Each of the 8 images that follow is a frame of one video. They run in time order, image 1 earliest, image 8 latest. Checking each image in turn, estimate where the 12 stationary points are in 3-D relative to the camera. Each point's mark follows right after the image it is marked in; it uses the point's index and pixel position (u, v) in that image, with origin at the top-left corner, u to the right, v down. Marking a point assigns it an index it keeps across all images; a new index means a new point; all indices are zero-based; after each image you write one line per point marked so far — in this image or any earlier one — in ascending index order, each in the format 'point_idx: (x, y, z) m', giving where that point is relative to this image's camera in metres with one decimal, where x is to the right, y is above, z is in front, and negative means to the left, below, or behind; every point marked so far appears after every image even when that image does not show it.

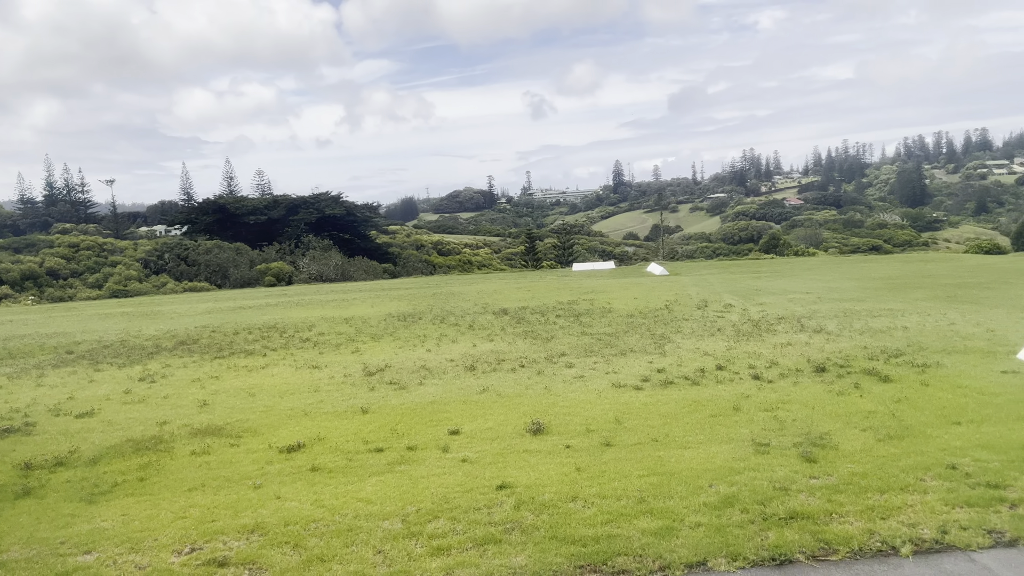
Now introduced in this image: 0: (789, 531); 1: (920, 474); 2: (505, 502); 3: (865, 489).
0: (+2.7, -2.3, +7.9) m
1: (+4.6, -2.1, +9.4) m
2: (-0.1, -2.5, +9.4) m
3: (+3.9, -2.2, +9.1) m
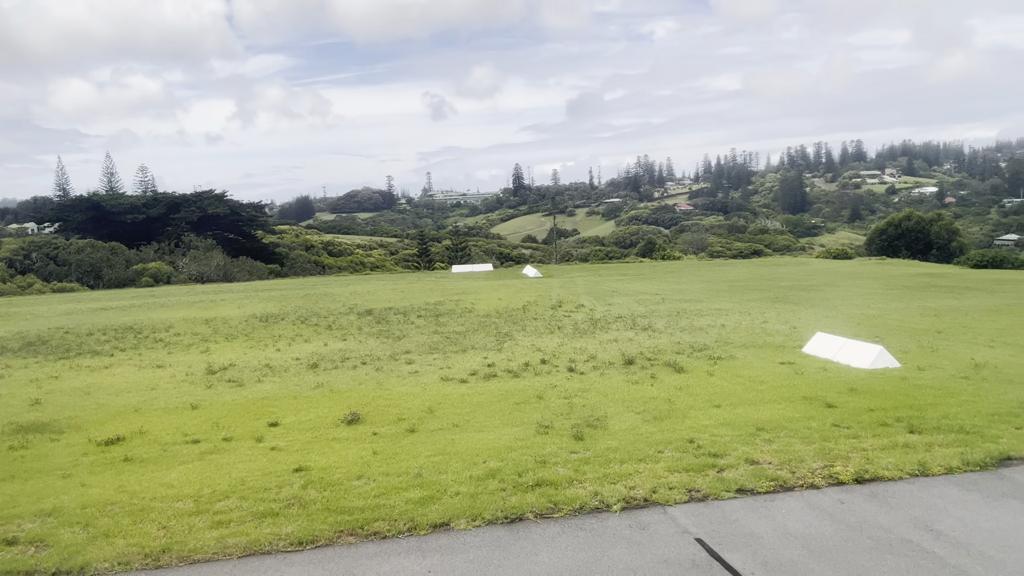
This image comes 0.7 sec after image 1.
0: (+0.2, -2.3, +9.2) m
1: (+2.0, -2.1, +10.9) m
2: (-2.7, -2.4, +10.4) m
3: (+1.2, -2.2, +10.5) m
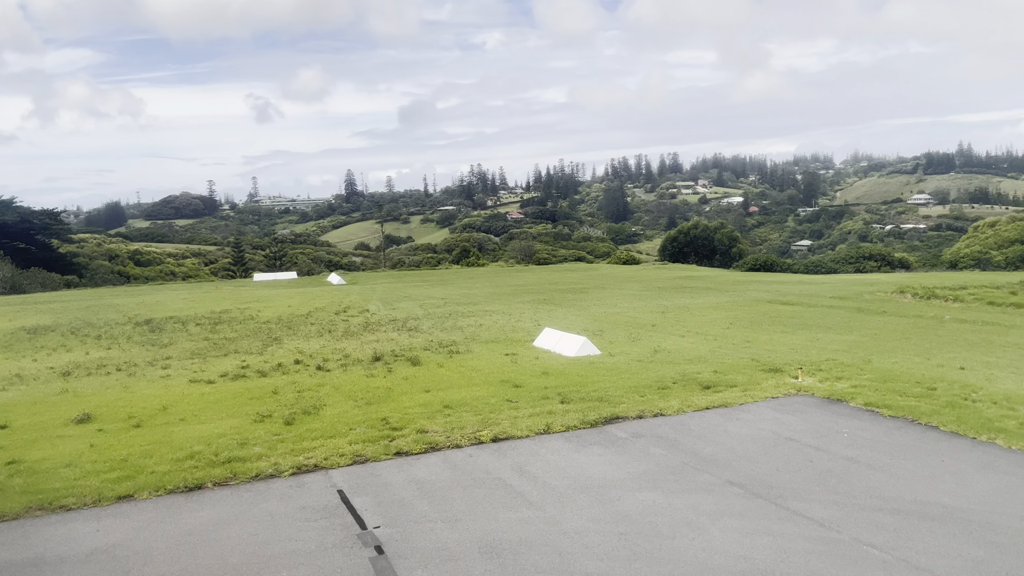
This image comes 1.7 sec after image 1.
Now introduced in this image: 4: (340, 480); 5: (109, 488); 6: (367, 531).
0: (-3.8, -2.3, +10.7) m
1: (-2.4, -2.1, +12.7) m
2: (-6.9, -2.5, +11.2) m
3: (-3.1, -2.2, +12.1) m
4: (-2.1, -2.3, +10.0) m
5: (-5.0, -2.5, +10.2) m
6: (-1.5, -2.4, +8.3) m
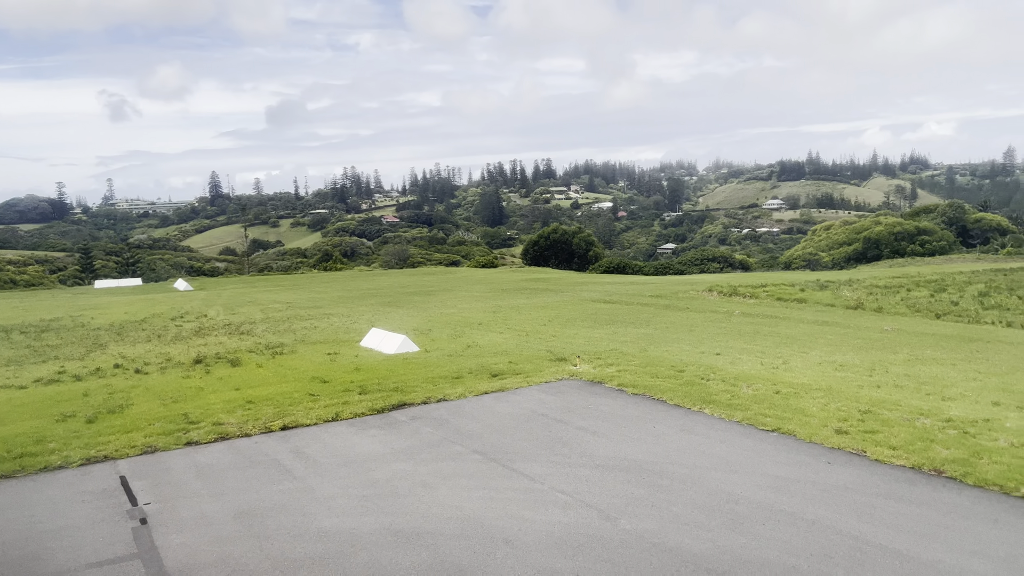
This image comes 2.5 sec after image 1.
0: (-6.9, -2.4, +11.2) m
1: (-5.8, -2.2, +13.4) m
2: (-10.0, -2.6, +11.3) m
3: (-6.4, -2.3, +12.7) m
4: (-5.1, -2.4, +10.8) m
5: (-7.9, -2.5, +10.5) m
6: (-4.2, -2.4, +9.2) m
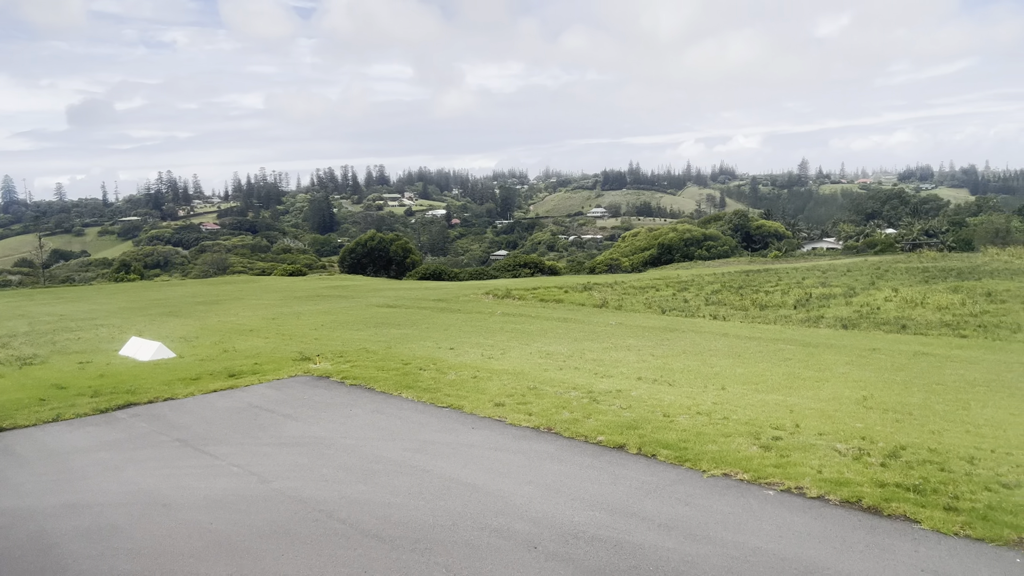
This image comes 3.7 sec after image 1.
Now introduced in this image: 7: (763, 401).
0: (-11.2, -2.6, +11.1) m
1: (-10.6, -2.3, +13.5) m
2: (-14.3, -2.8, +10.5) m
3: (-11.0, -2.4, +12.7) m
4: (-9.3, -2.5, +11.1) m
5: (-12.1, -2.7, +10.2) m
6: (-8.1, -2.5, +9.7) m
7: (+3.9, -1.7, +12.7) m
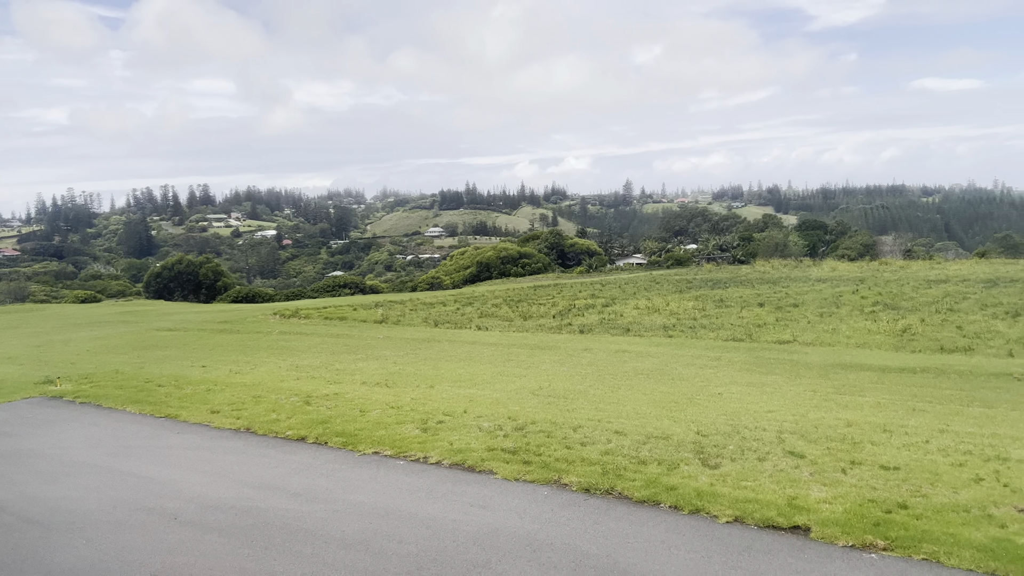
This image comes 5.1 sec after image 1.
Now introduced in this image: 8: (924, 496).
0: (-15.5, -3.1, +10.1) m
1: (-15.4, -2.9, +12.6) m
2: (-18.3, -3.4, +8.9) m
3: (-15.6, -3.0, +11.7) m
4: (-13.6, -3.0, +10.4) m
5: (-16.1, -3.2, +9.0) m
6: (-12.2, -2.9, +9.3) m
7: (-1.0, -1.9, +14.7) m
8: (+3.9, -2.0, +7.9) m
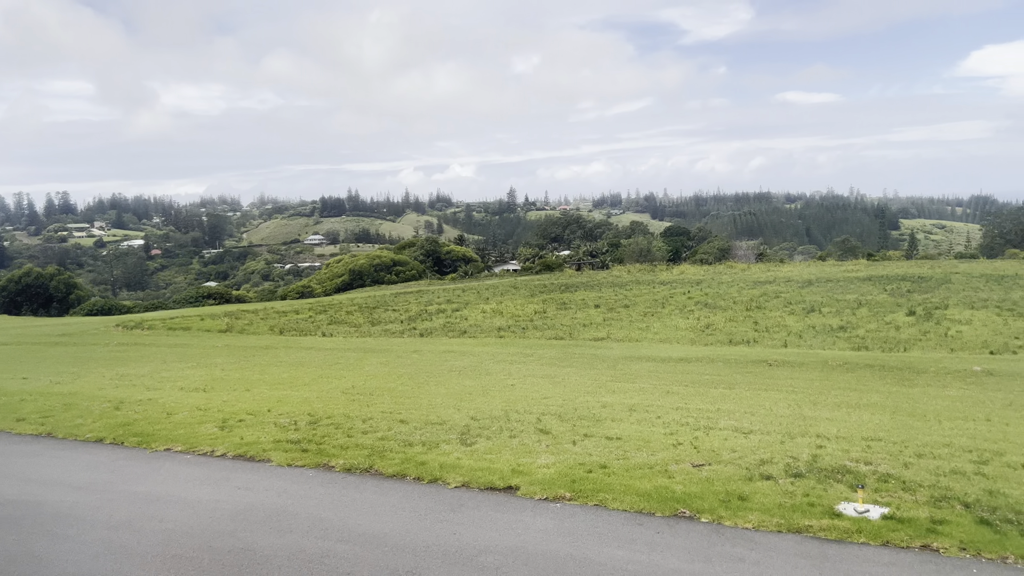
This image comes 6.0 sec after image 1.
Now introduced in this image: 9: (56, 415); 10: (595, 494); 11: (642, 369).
0: (-18.2, -3.4, +8.8) m
1: (-18.4, -3.2, +11.3) m
2: (-20.9, -3.7, +7.3) m
3: (-18.5, -3.3, +10.4) m
4: (-16.4, -3.2, +9.5) m
5: (-18.7, -3.5, +7.7) m
6: (-14.8, -3.2, +8.5) m
7: (-4.6, -2.0, +15.4) m
8: (+1.3, -2.0, +9.4) m
9: (-8.0, -2.2, +14.4) m
10: (+0.8, -2.0, +8.2) m
11: (+2.6, -1.6, +16.6) m
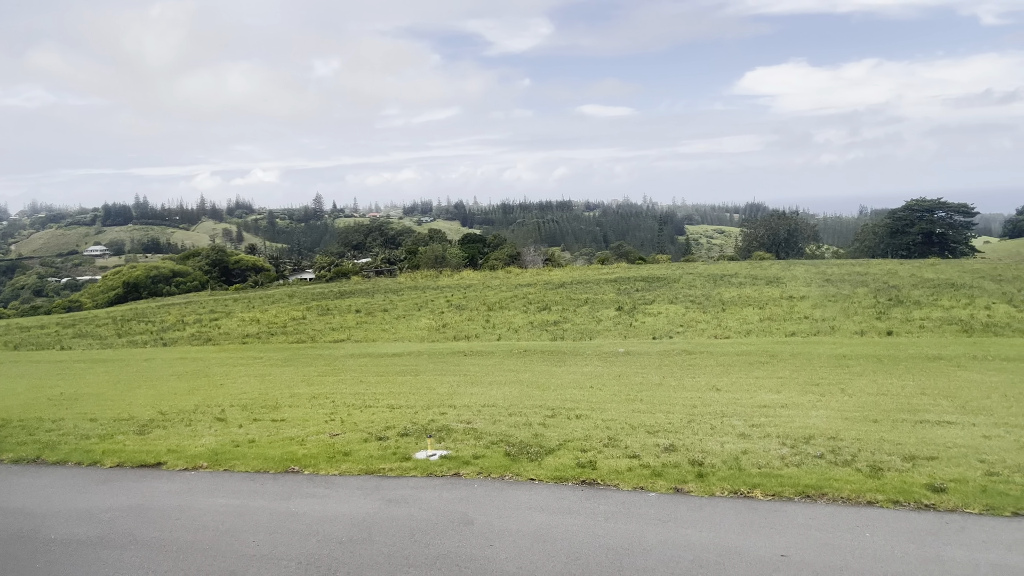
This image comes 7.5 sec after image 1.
0: (-22.0, -3.8, +6.0) m
1: (-22.8, -3.7, +8.4) m
2: (-24.2, -4.2, +3.9) m
3: (-22.7, -3.8, +7.5) m
4: (-20.4, -3.6, +7.0) m
5: (-22.2, -4.0, +4.8) m
6: (-18.6, -3.5, +6.5) m
7: (-10.2, -2.2, +15.6) m
8: (-3.1, -2.0, +11.0) m
9: (-13.3, -2.5, +13.8) m
10: (-3.3, -2.1, +9.7) m
11: (-3.5, -1.7, +18.3) m
